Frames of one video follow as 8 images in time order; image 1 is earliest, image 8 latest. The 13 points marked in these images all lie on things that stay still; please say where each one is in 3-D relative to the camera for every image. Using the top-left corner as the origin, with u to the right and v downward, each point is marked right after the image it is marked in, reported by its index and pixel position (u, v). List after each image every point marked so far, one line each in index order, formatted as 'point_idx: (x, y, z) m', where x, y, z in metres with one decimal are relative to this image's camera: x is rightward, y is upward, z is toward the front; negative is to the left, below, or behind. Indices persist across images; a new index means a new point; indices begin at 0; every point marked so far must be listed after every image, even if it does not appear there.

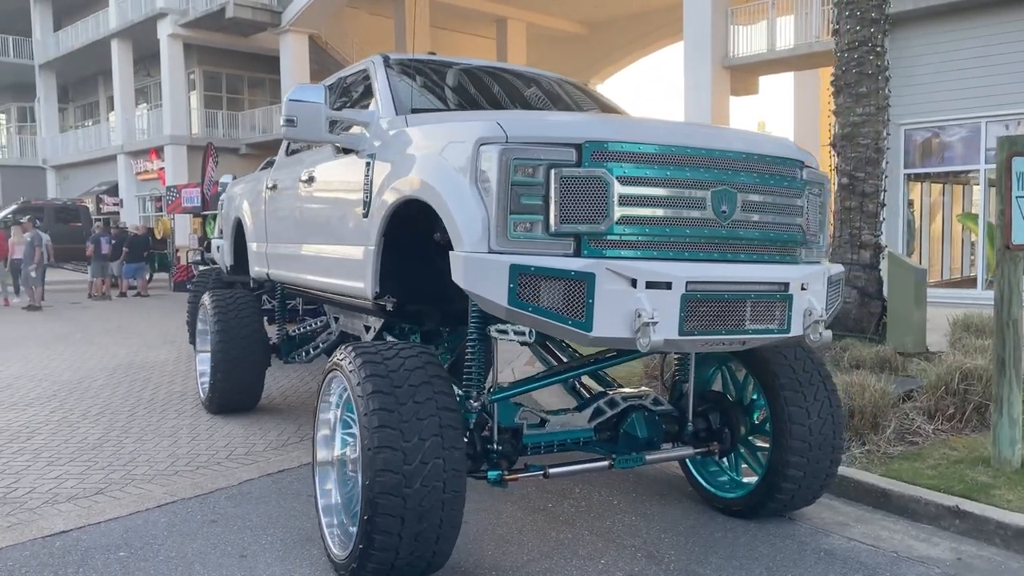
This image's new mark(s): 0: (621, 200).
0: (+0.4, +0.4, +3.5) m
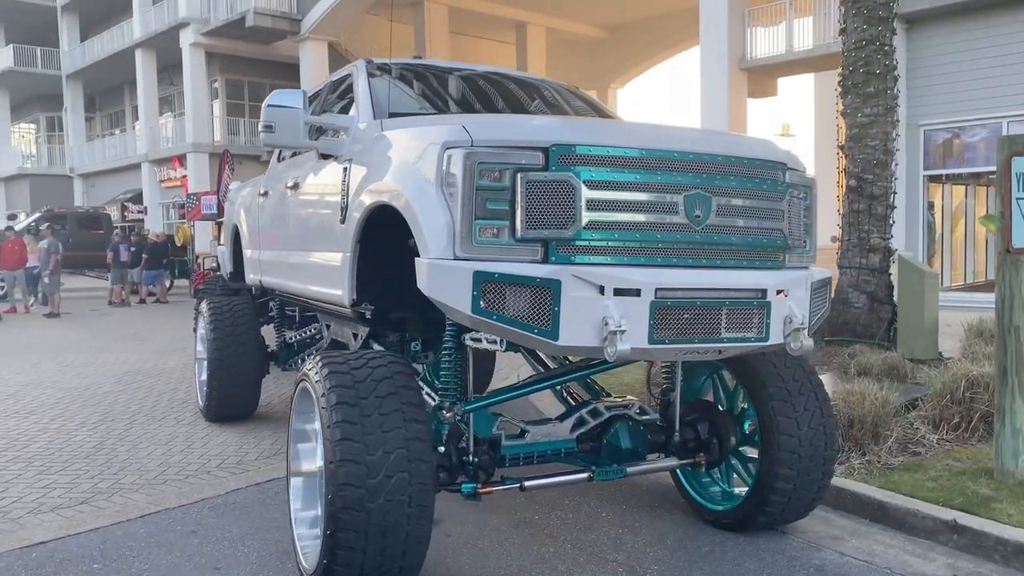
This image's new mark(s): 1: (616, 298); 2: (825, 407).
0: (+0.3, +0.3, +3.4) m
1: (+0.4, 0.0, +3.3) m
2: (+1.6, -0.6, +4.5) m
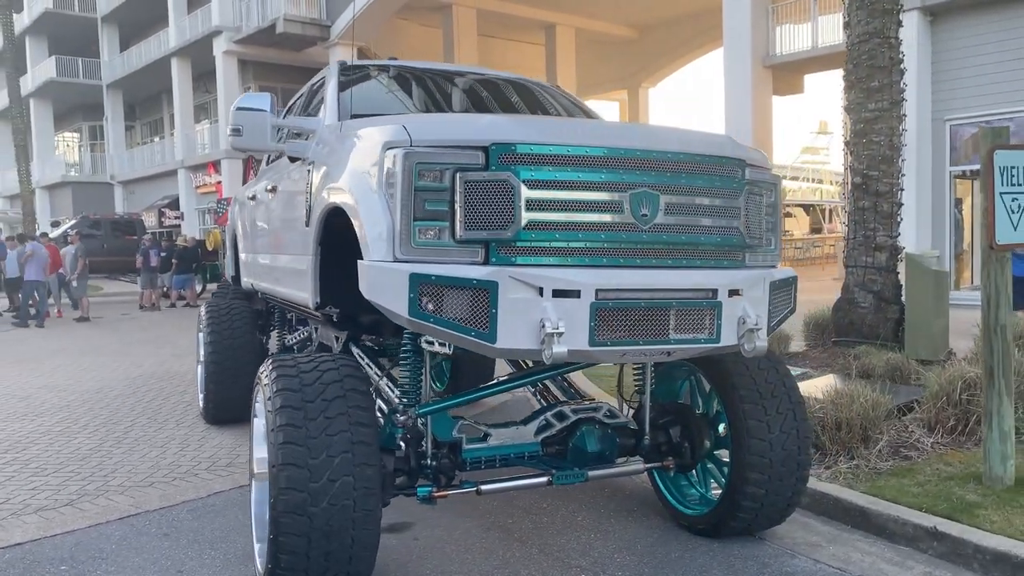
0: (+0.1, +0.3, +3.3) m
1: (+0.2, 0.0, +3.2) m
2: (+1.5, -0.6, +4.4) m
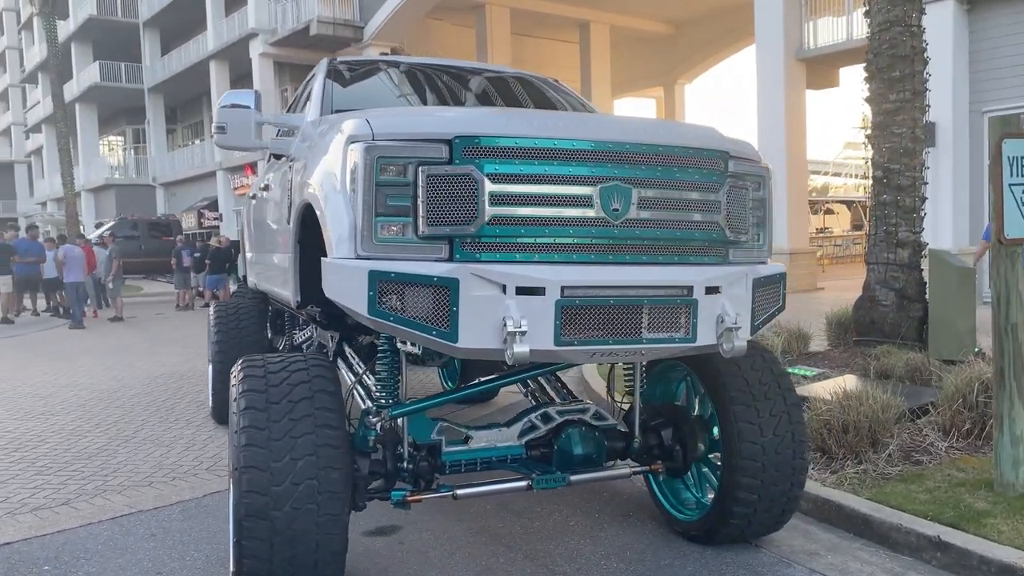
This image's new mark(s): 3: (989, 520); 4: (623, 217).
0: (-0.1, +0.3, +3.2) m
1: (0.0, 0.0, +3.1) m
2: (+1.4, -0.6, +4.2) m
3: (+2.3, -1.1, +4.2) m
4: (+0.4, +0.3, +3.3) m
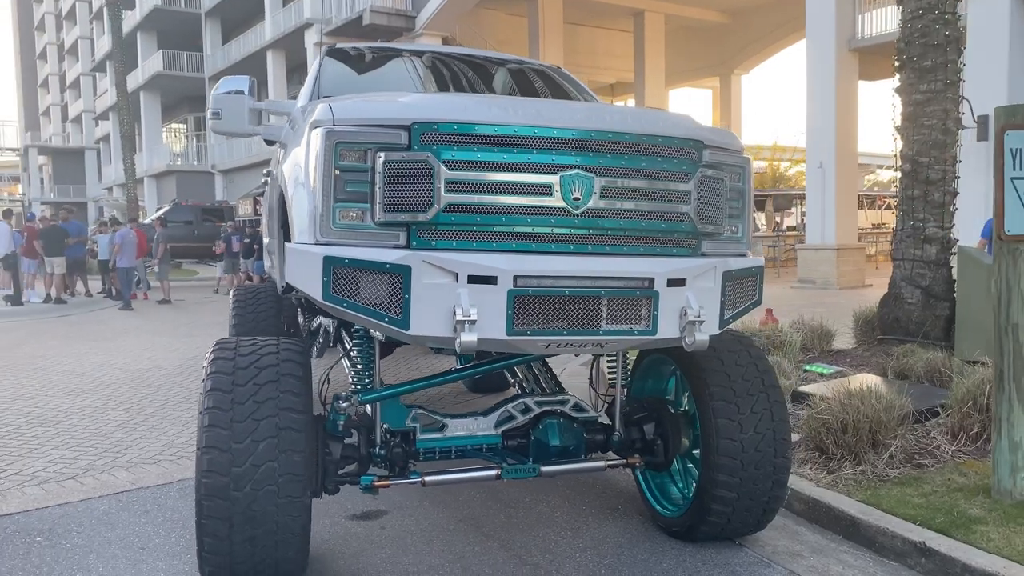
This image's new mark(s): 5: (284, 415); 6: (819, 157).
0: (-0.2, +0.4, +3.2) m
1: (-0.1, 0.0, +3.1) m
2: (+1.3, -0.6, +4.1) m
3: (+2.2, -1.1, +4.0) m
4: (+0.3, +0.3, +3.3) m
5: (-0.9, -0.5, +3.5) m
6: (+6.1, +2.6, +17.2) m
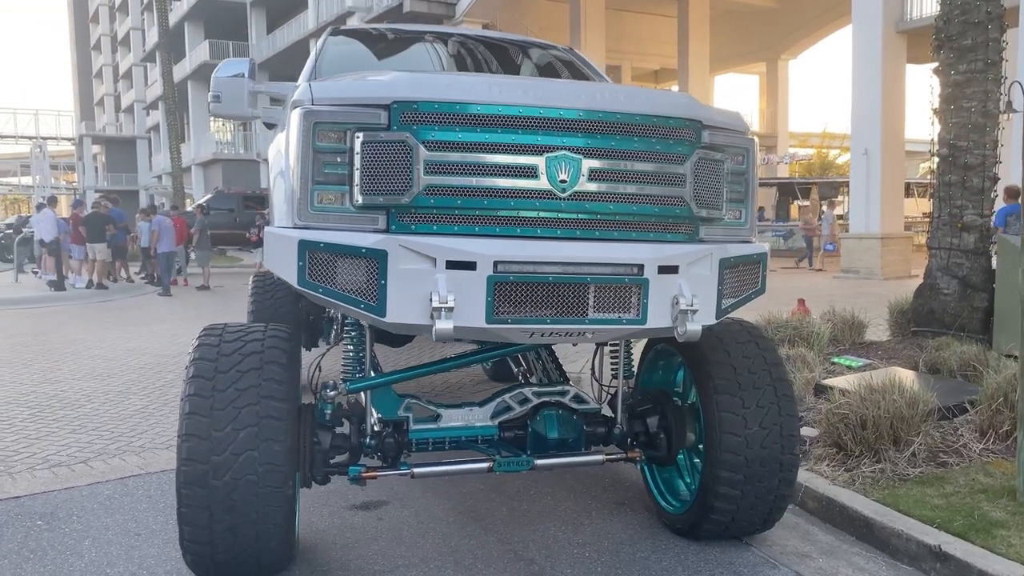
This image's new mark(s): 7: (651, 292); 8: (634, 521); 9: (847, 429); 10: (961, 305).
0: (-0.3, +0.4, +3.1) m
1: (-0.2, +0.1, +2.9) m
2: (+1.2, -0.5, +3.9) m
3: (+2.1, -1.1, +3.8) m
4: (+0.2, +0.4, +3.1) m
5: (-1.0, -0.5, +3.4) m
6: (+6.8, +2.8, +16.7) m
7: (+0.5, 0.0, +3.1) m
8: (+0.6, -1.2, +4.4) m
9: (+1.9, -0.8, +4.8) m
10: (+3.6, -0.1, +6.9) m
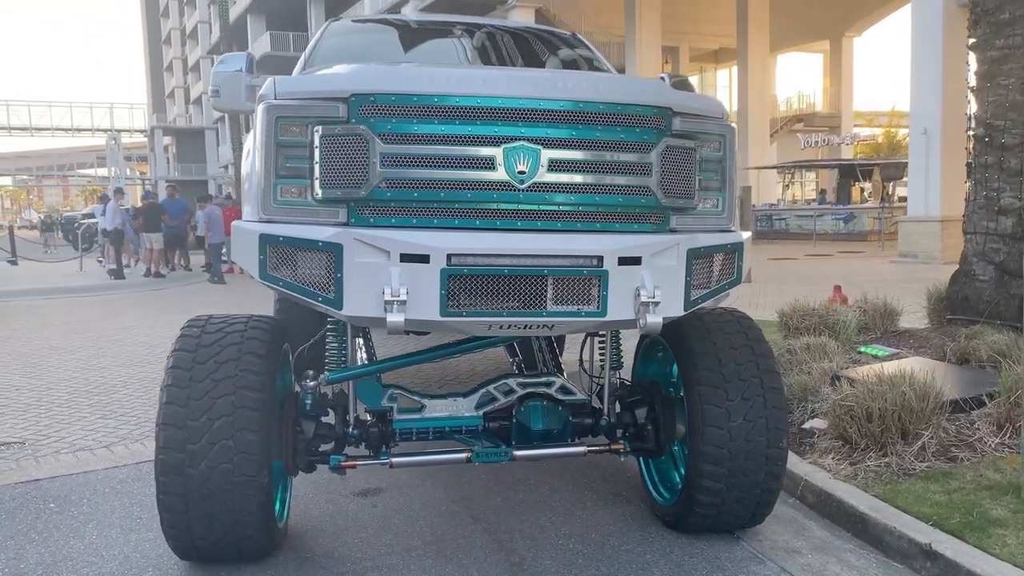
0: (-0.4, +0.4, +3.1) m
1: (-0.4, +0.1, +3.0) m
2: (+1.2, -0.5, +3.8) m
3: (+2.0, -1.0, +3.6) m
4: (+0.1, +0.4, +3.1) m
5: (-1.1, -0.4, +3.5) m
6: (+7.6, +3.1, +16.1) m
7: (+0.4, 0.0, +3.0) m
8: (+0.6, -1.1, +4.4) m
9: (+1.8, -0.7, +4.7) m
10: (+3.7, 0.0, +6.6) m
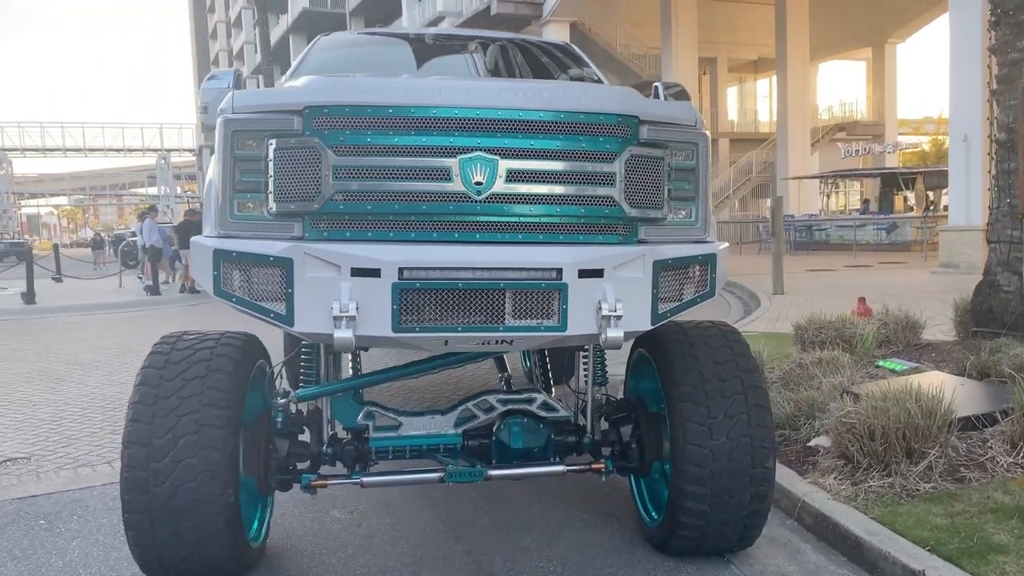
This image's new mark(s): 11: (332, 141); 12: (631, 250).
0: (-0.6, +0.4, +3.0) m
1: (-0.5, 0.0, +2.9) m
2: (+1.0, -0.5, +3.6) m
3: (+1.9, -1.1, +3.4) m
4: (-0.1, +0.3, +3.0) m
5: (-1.2, -0.5, +3.4) m
6: (+8.1, +2.9, +15.7) m
7: (+0.2, 0.0, +2.9) m
8: (+0.5, -1.2, +4.2) m
9: (+1.8, -0.8, +4.5) m
10: (+3.8, -0.1, +6.4) m
11: (-0.6, +0.5, +3.0) m
12: (+0.4, +0.1, +3.0) m
